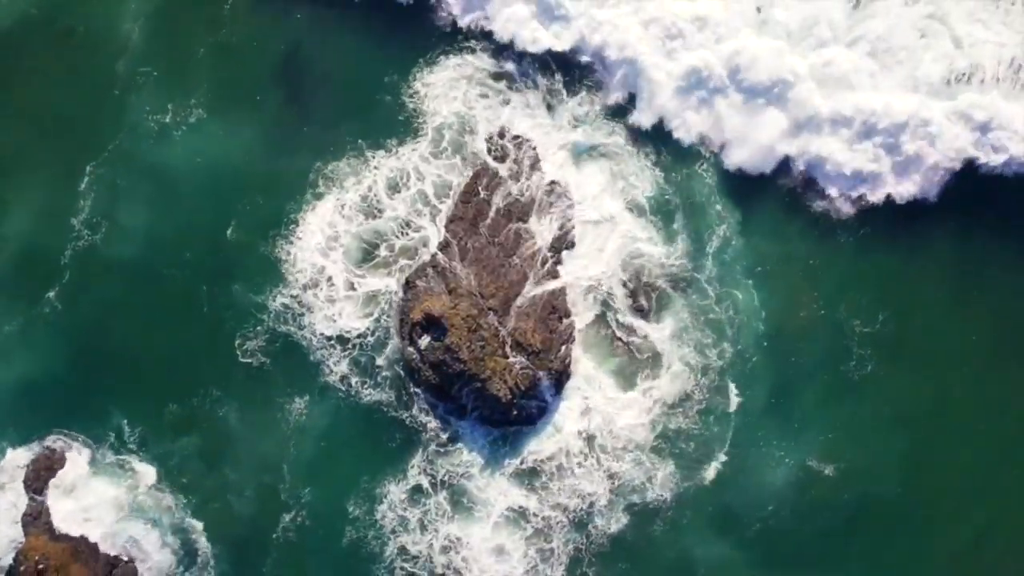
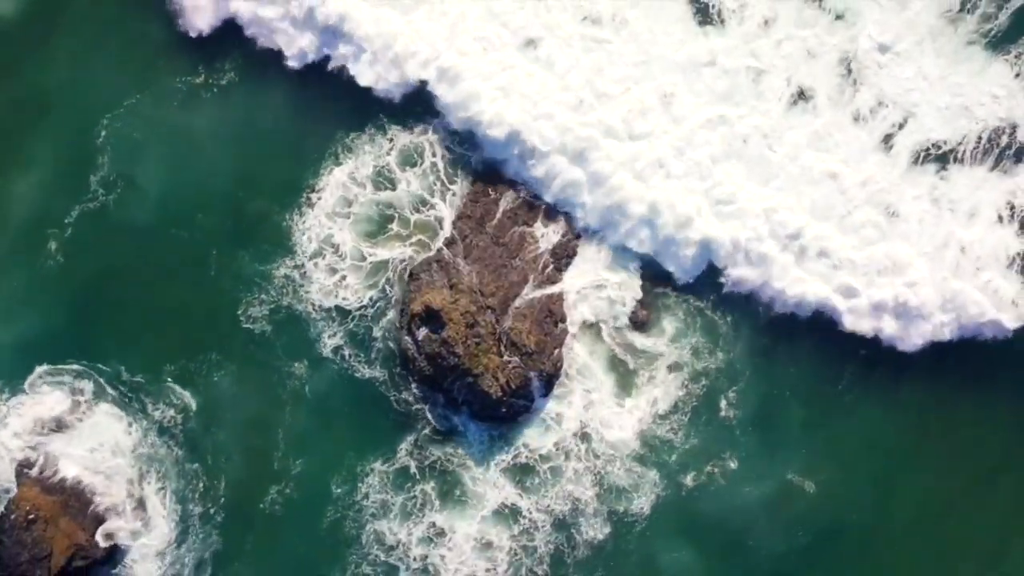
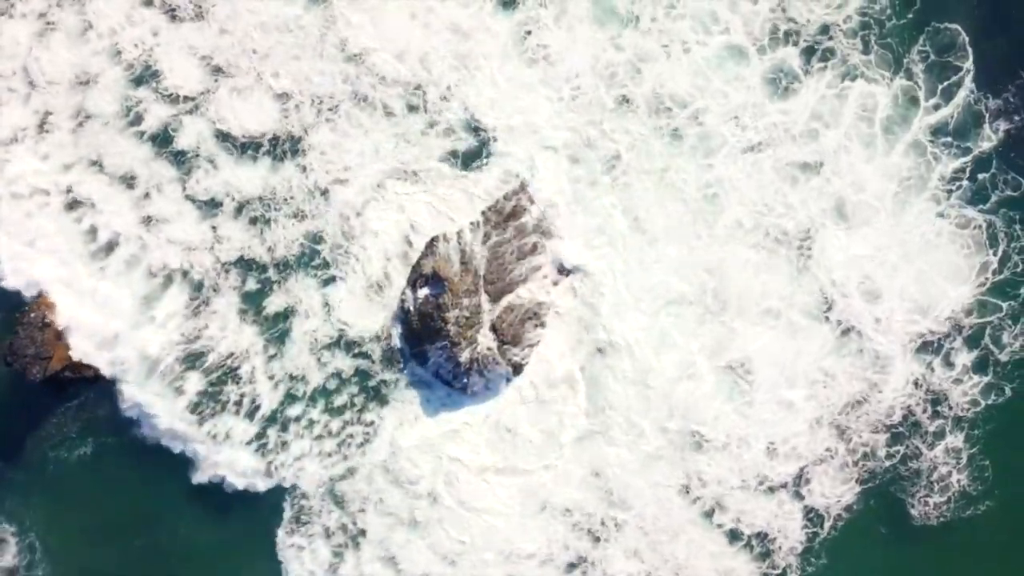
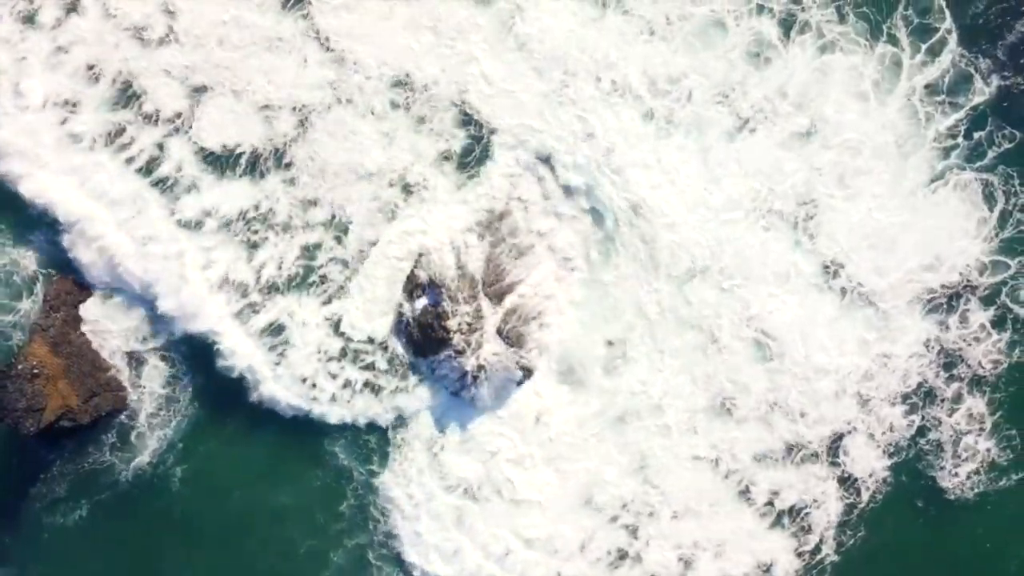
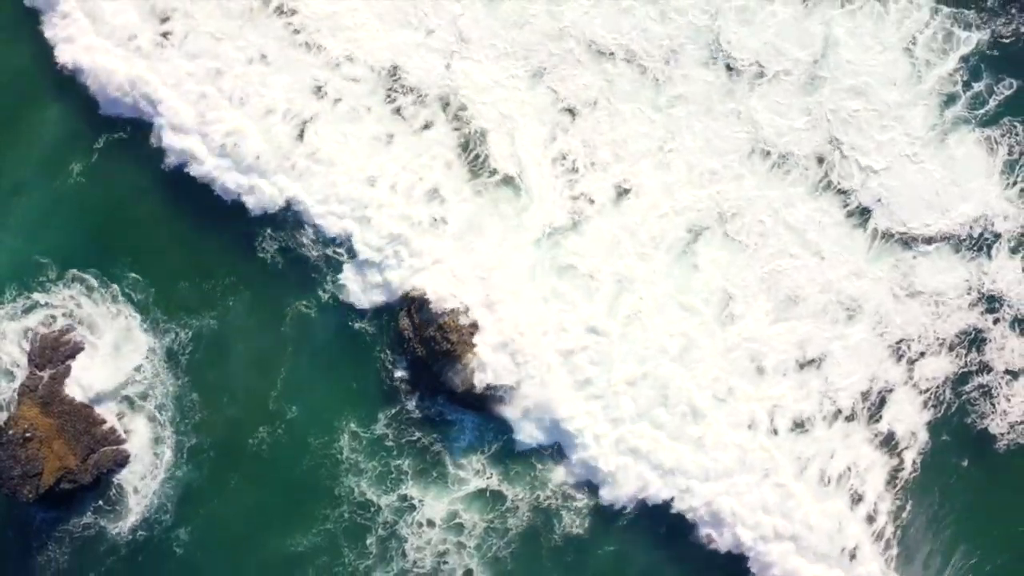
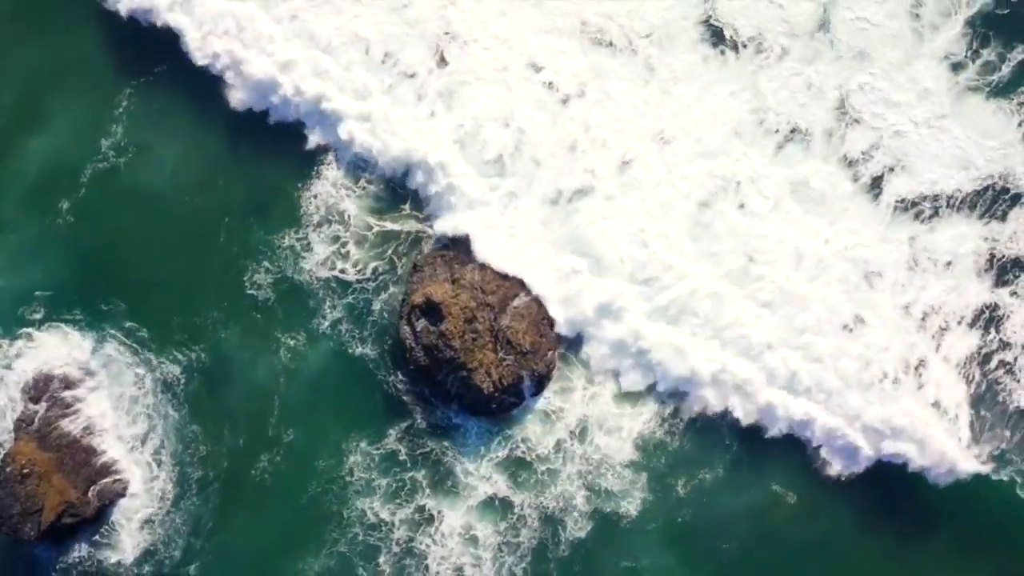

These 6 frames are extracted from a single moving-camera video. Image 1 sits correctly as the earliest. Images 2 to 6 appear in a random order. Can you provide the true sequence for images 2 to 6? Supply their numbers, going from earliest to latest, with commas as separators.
2, 6, 5, 4, 3
